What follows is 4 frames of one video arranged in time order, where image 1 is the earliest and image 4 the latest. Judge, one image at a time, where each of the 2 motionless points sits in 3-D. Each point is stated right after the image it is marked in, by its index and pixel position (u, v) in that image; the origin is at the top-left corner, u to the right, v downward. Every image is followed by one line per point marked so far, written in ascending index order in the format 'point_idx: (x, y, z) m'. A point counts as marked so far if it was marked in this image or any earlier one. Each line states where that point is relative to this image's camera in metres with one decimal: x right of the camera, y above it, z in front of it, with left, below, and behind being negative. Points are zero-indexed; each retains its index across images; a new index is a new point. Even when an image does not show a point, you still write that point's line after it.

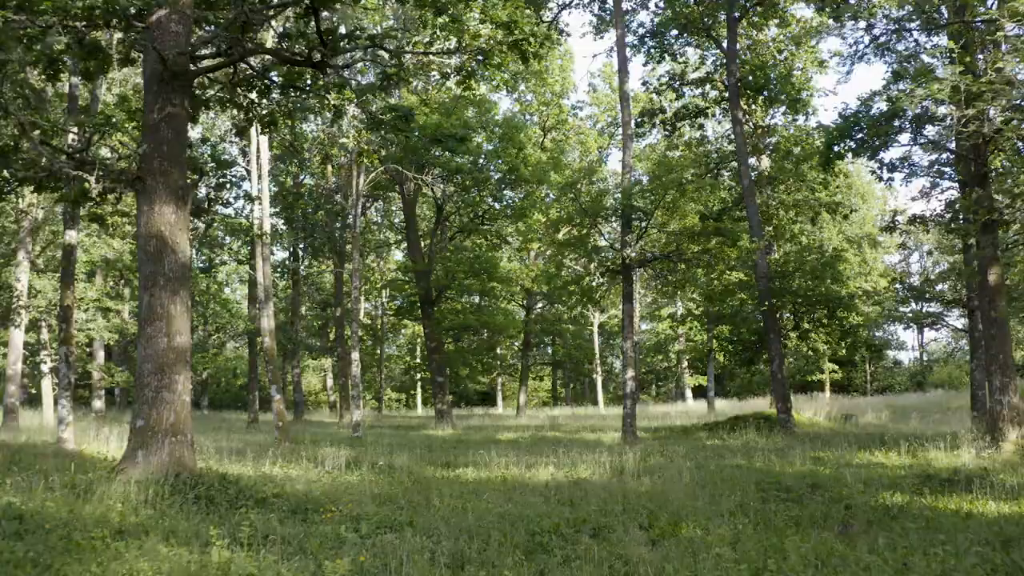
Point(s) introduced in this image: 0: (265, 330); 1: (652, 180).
0: (-5.5, -0.9, +14.8) m
1: (+3.3, +2.6, +15.7) m
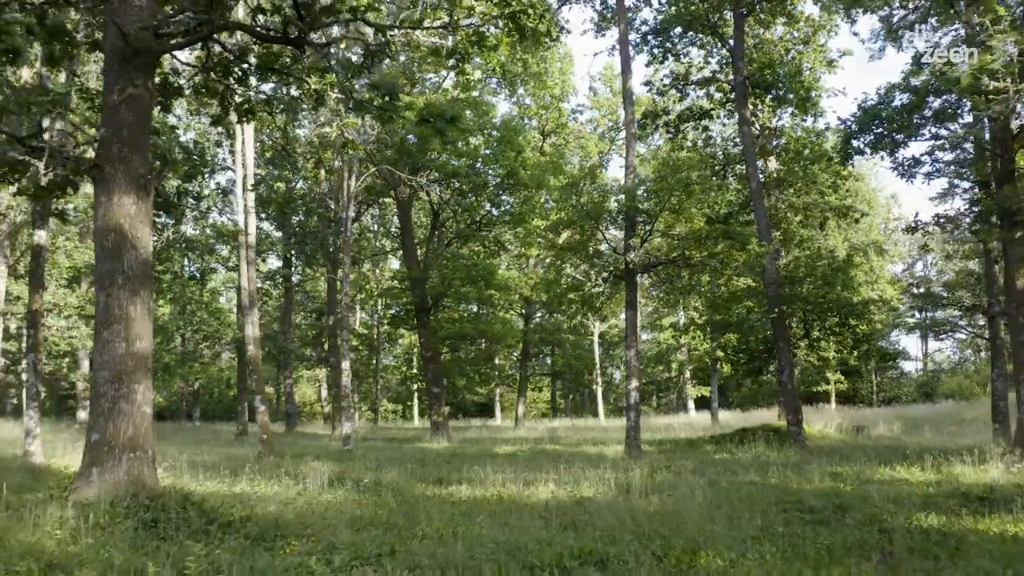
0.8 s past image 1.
0: (-5.5, -1.0, +14.1) m
1: (+3.3, +2.4, +15.1) m
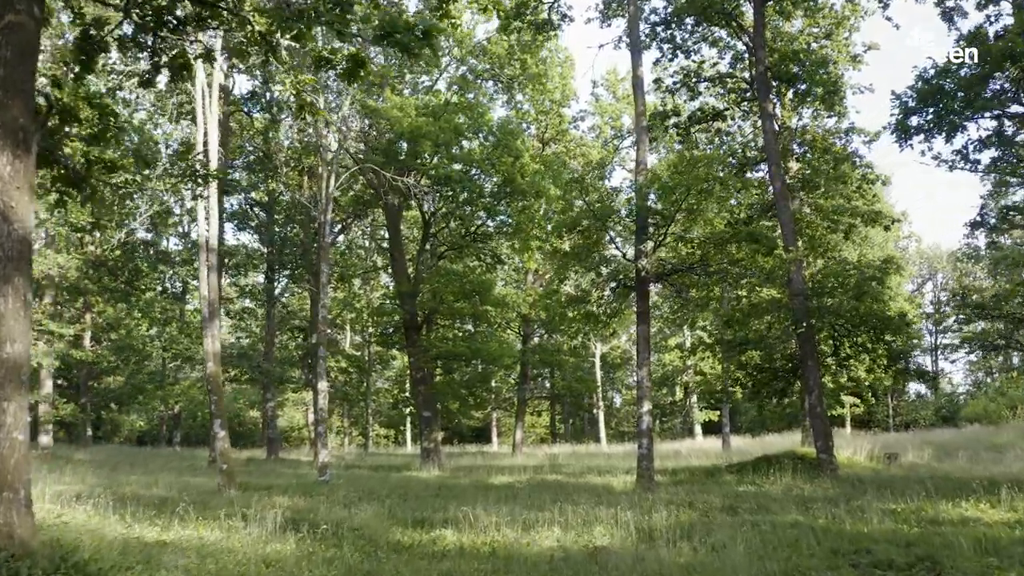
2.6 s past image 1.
0: (-5.6, -1.2, +12.4) m
1: (+3.2, +2.2, +13.5) m
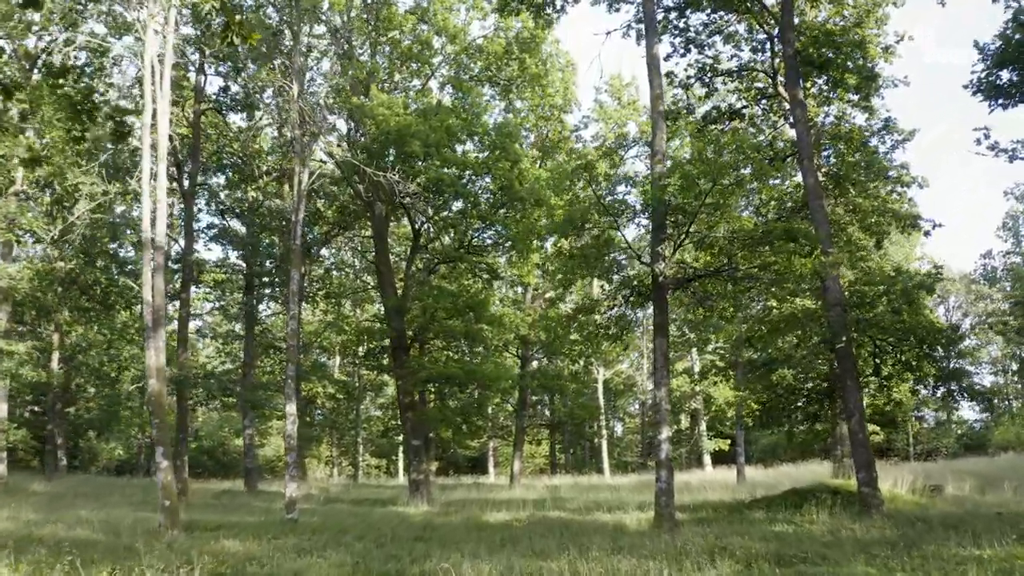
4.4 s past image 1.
0: (-5.6, -1.2, +10.6) m
1: (+3.2, +2.1, +11.9) m
